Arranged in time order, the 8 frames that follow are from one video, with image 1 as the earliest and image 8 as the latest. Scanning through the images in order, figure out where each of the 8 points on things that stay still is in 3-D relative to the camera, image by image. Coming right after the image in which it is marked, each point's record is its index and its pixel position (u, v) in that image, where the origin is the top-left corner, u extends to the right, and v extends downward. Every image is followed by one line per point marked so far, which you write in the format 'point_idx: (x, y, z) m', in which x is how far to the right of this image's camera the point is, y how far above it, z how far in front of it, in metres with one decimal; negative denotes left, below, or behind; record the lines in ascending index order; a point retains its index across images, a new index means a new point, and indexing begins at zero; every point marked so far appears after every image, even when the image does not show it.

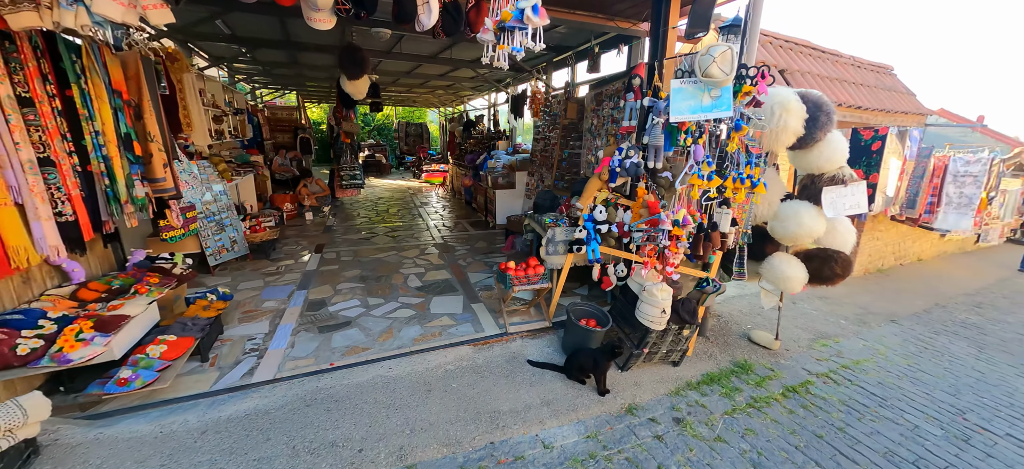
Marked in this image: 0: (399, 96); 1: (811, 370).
0: (-3.9, +5.0, +15.5) m
1: (+2.7, -1.2, +3.9) m
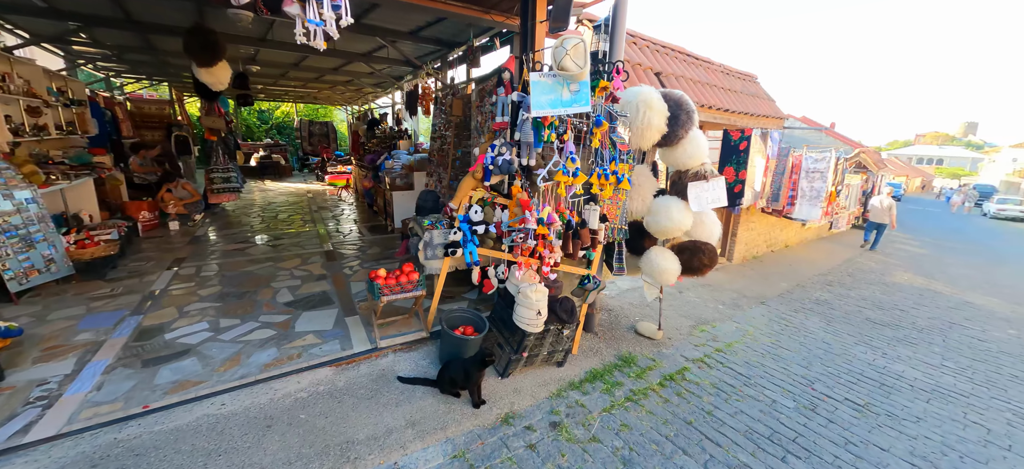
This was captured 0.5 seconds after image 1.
0: (-7.2, +4.8, +14.3) m
1: (+1.7, -1.2, +4.1) m
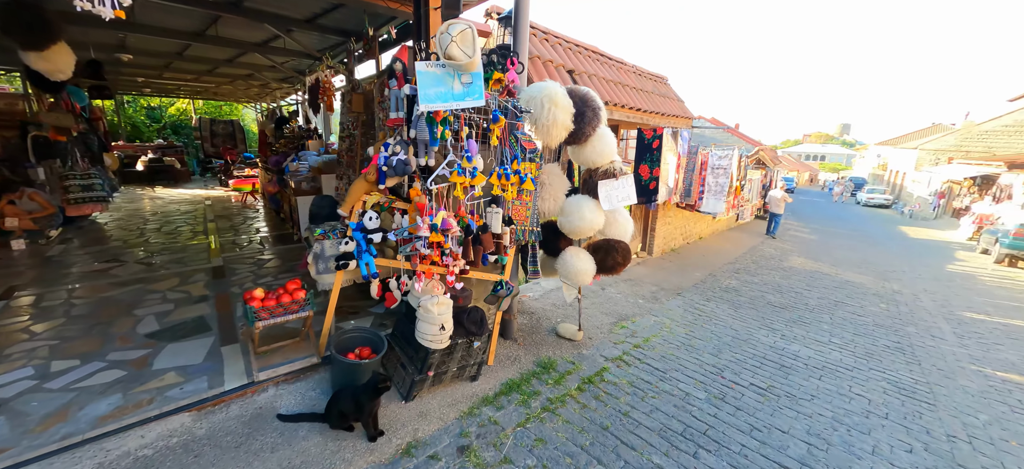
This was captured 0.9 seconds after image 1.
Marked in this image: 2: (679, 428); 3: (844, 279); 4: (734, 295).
0: (-9.6, +4.4, +12.8) m
1: (+0.9, -1.1, +4.1) m
2: (+1.2, -1.4, +3.1) m
3: (+7.5, -1.0, +9.6) m
4: (+3.8, -1.0, +7.4) m
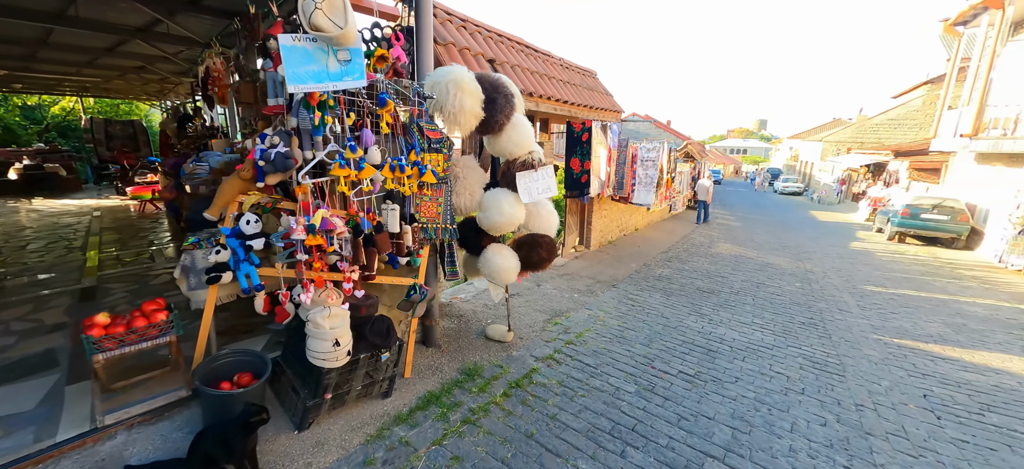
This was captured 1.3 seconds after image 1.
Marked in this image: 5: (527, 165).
0: (-11.6, +4.0, +11.2) m
1: (+0.2, -1.1, +3.9) m
2: (+0.7, -1.3, +3.0) m
3: (+6.0, -0.6, +10.3) m
4: (+2.7, -0.9, +7.6) m
5: (+0.1, +0.5, +3.3) m
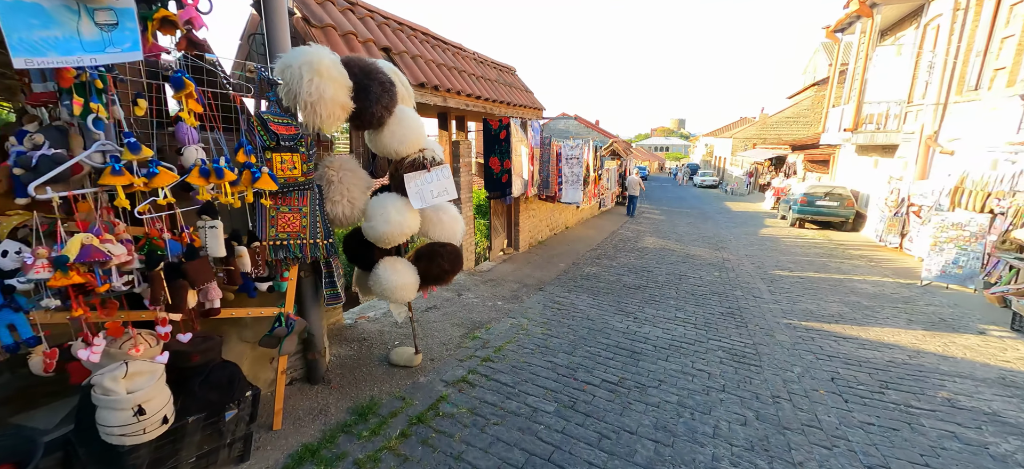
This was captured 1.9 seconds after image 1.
0: (-13.5, +3.3, +9.0) m
1: (-0.5, -1.2, +3.5) m
2: (+0.1, -1.4, +2.6) m
3: (+4.3, -0.5, +10.6) m
4: (+1.4, -0.8, +7.5) m
5: (-0.6, +0.5, +2.9) m
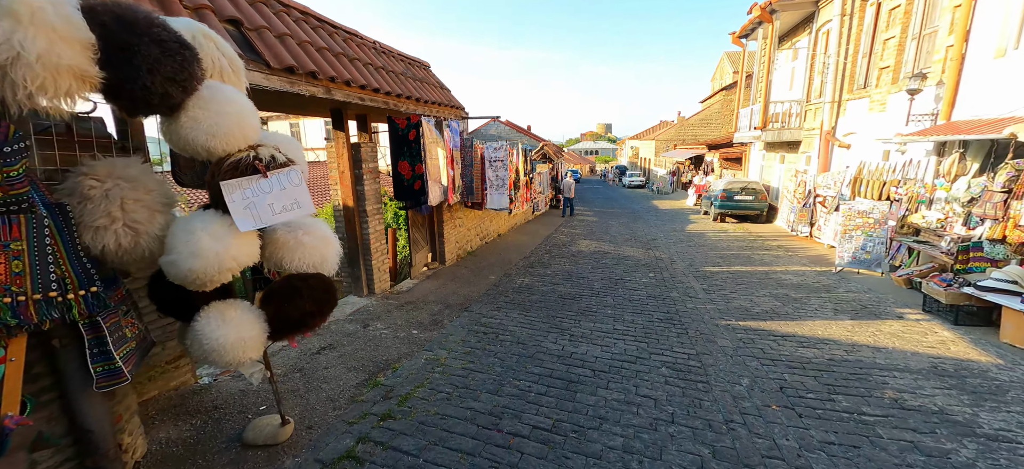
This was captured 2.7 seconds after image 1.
0: (-15.0, +2.3, +6.3) m
1: (-1.1, -1.3, +2.6) m
2: (-0.4, -1.5, +1.8) m
3: (+2.6, -0.5, +10.3) m
4: (+0.2, -1.0, +6.8) m
5: (-1.2, +0.3, +2.0) m
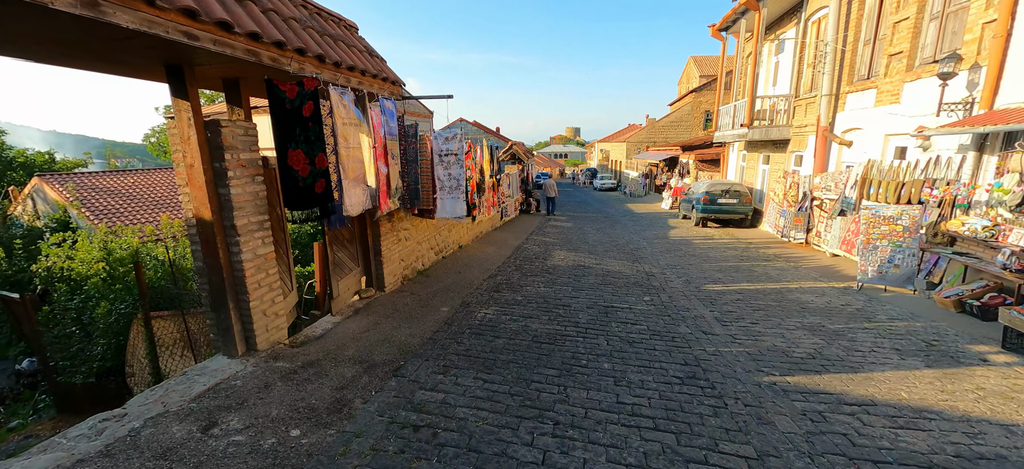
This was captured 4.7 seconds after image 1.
0: (-15.4, +1.9, +3.4) m
1: (-1.3, -1.5, +0.6) m
2: (-0.6, -1.7, -0.1) m
3: (+1.8, -0.7, +8.6) m
4: (-0.3, -1.2, +4.9) m
5: (-1.4, +0.1, 0.0) m
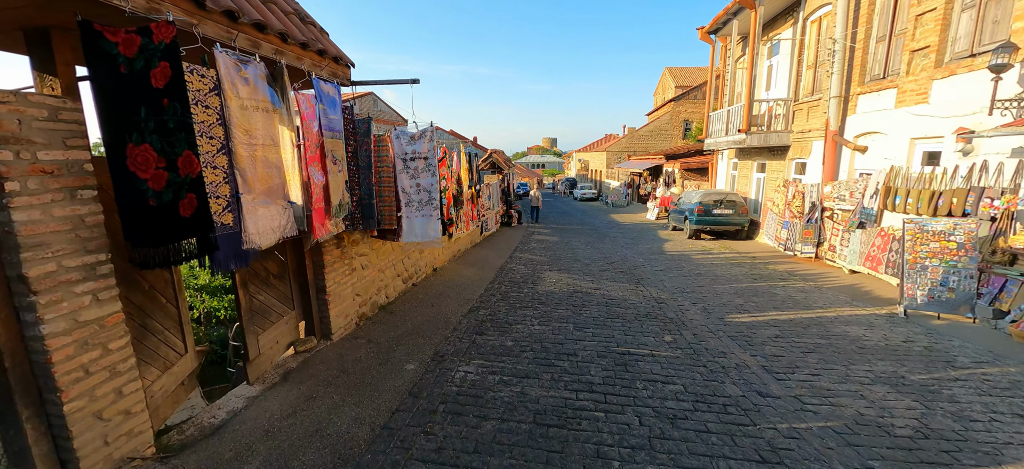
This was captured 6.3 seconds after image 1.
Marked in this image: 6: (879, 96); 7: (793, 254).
0: (-15.4, +1.5, +1.3) m
1: (-1.1, -1.7, -0.9) m
2: (-0.4, -1.8, -1.6) m
3: (+1.6, -1.1, +7.3) m
4: (-0.4, -1.5, +3.5) m
5: (-1.2, -0.1, -1.4) m
6: (+8.1, +3.1, +9.5) m
7: (+7.8, -0.5, +11.9) m
